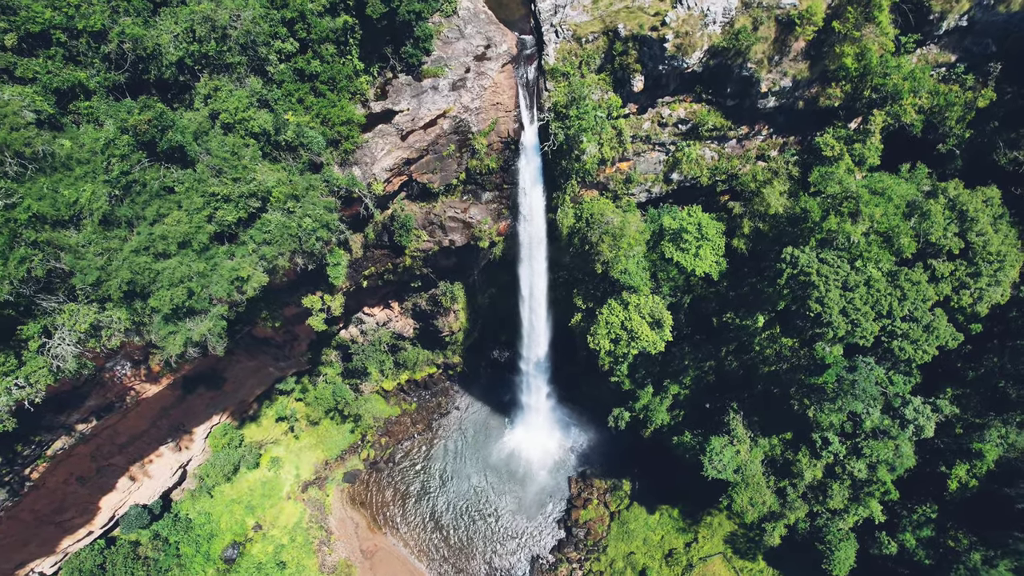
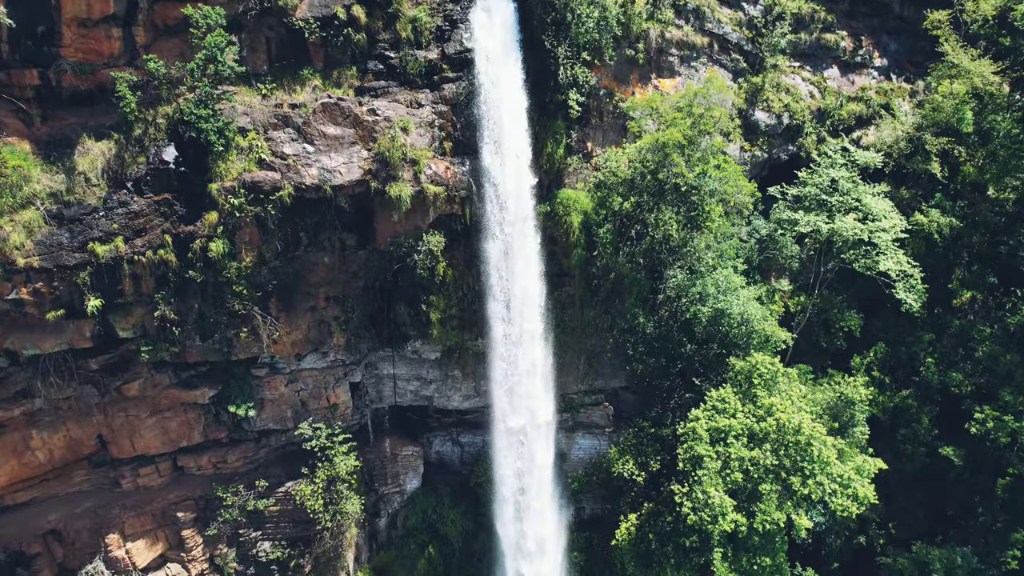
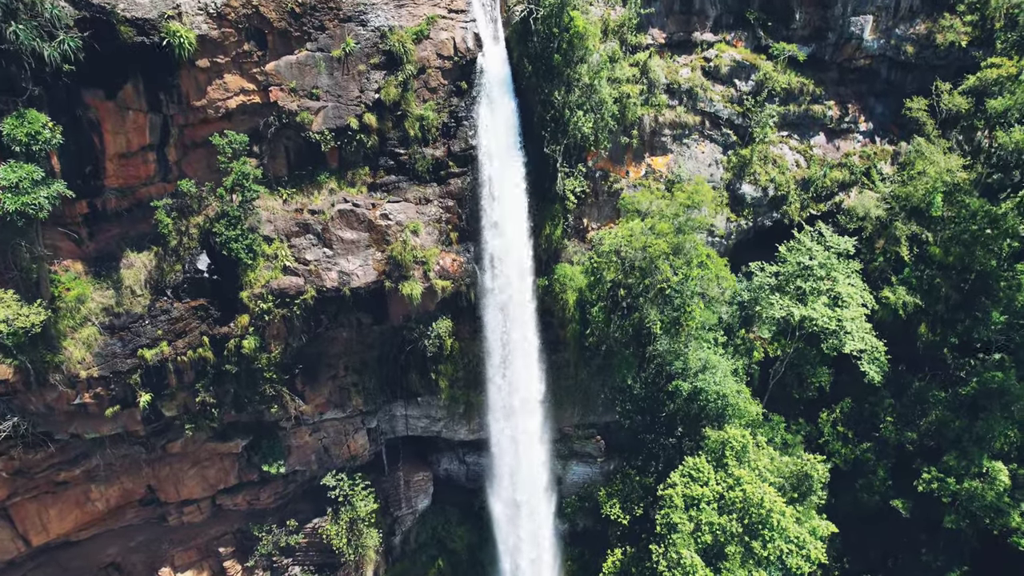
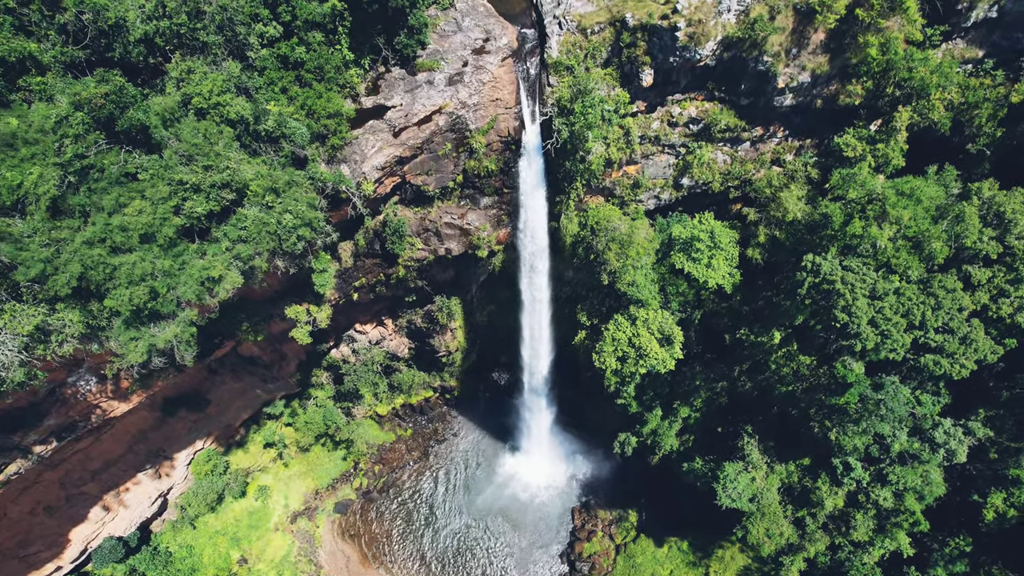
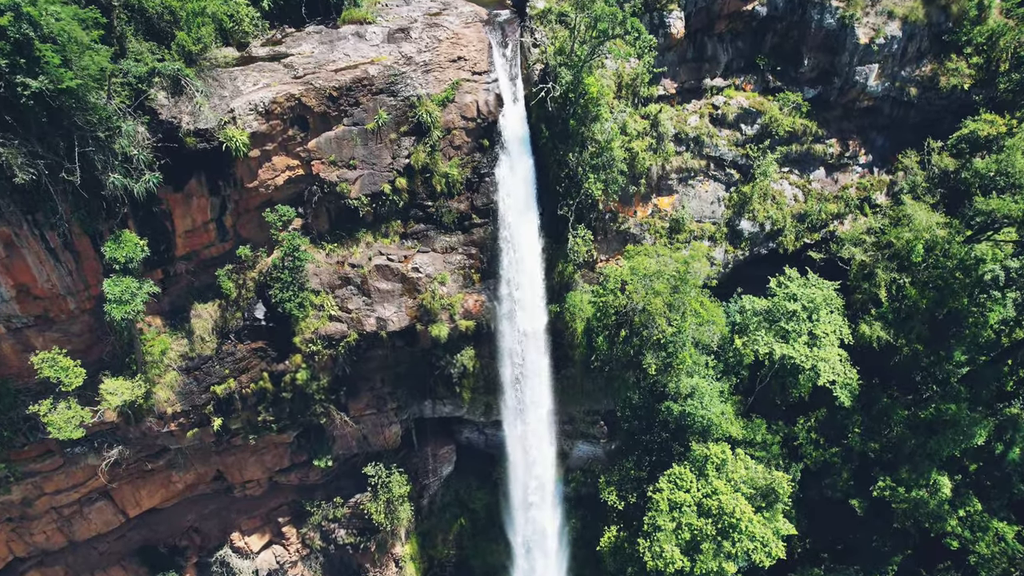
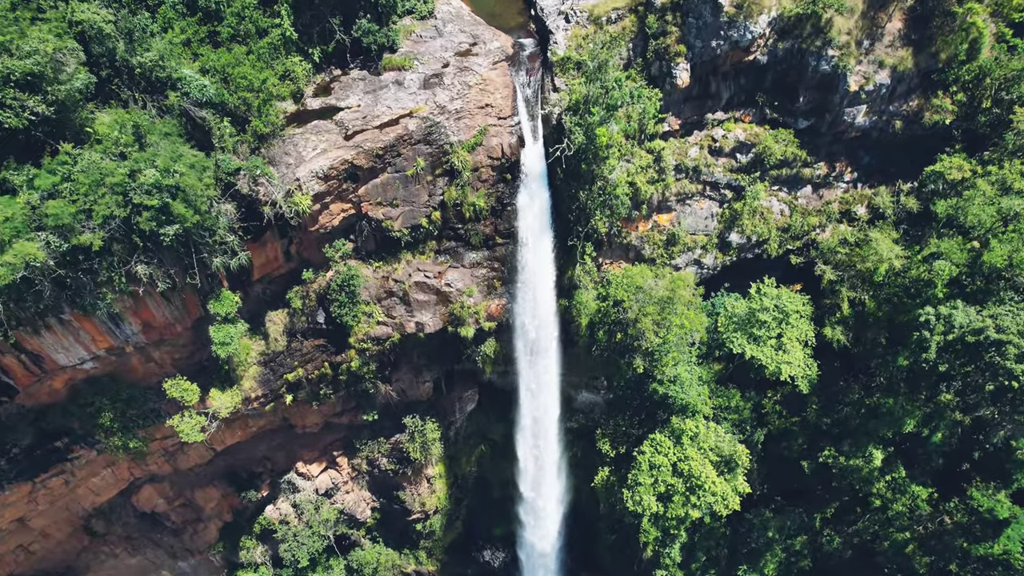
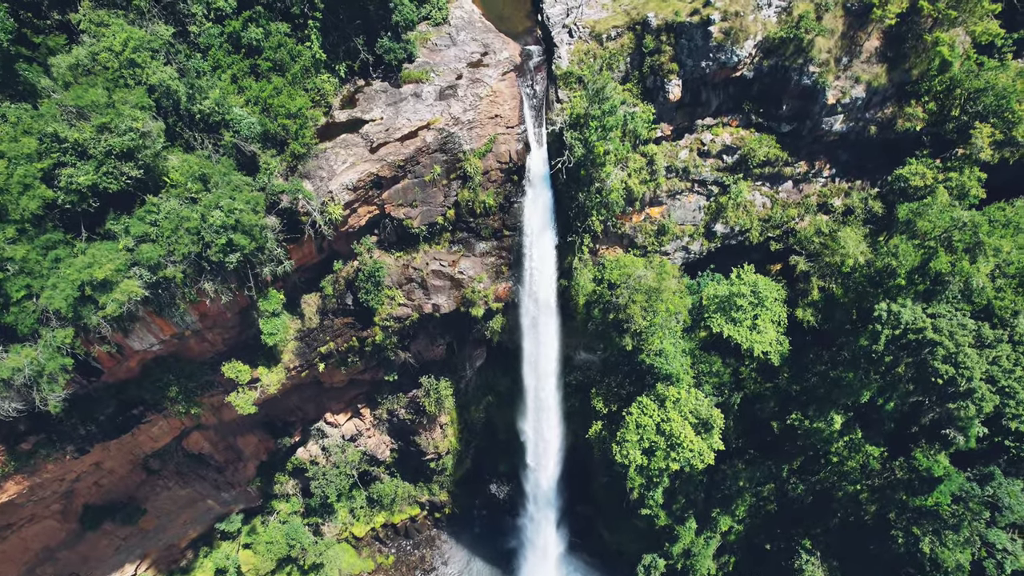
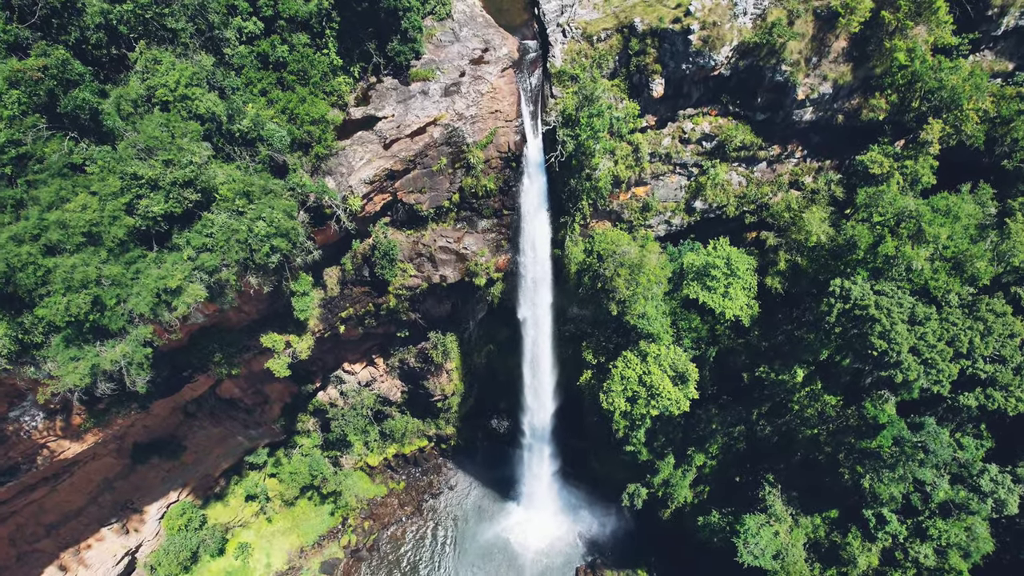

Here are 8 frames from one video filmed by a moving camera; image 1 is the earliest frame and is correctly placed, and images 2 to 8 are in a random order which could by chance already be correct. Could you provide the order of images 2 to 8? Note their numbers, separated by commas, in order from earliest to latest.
4, 8, 7, 6, 5, 3, 2
